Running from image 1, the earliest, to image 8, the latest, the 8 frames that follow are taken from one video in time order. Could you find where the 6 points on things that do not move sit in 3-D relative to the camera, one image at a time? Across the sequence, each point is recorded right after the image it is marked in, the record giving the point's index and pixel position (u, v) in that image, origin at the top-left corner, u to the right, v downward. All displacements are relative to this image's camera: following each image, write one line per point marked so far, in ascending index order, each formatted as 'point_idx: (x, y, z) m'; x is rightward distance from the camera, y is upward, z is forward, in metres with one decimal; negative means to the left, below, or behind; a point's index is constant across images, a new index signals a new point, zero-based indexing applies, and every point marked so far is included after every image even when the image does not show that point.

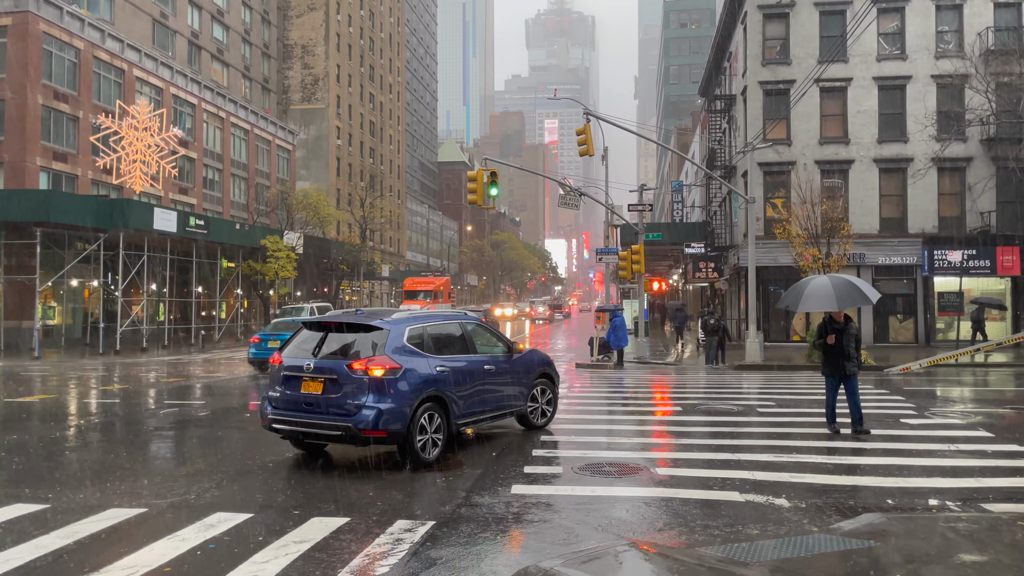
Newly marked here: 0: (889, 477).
0: (+4.2, -2.1, +7.7) m
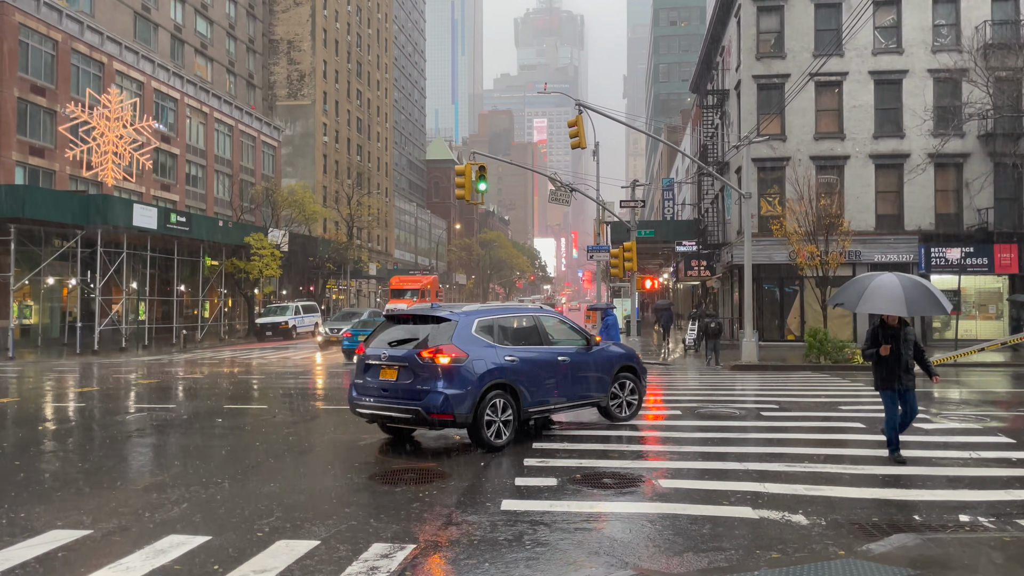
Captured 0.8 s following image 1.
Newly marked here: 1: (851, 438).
0: (+4.1, -2.1, +7.1) m
1: (+4.8, -2.1, +9.8) m
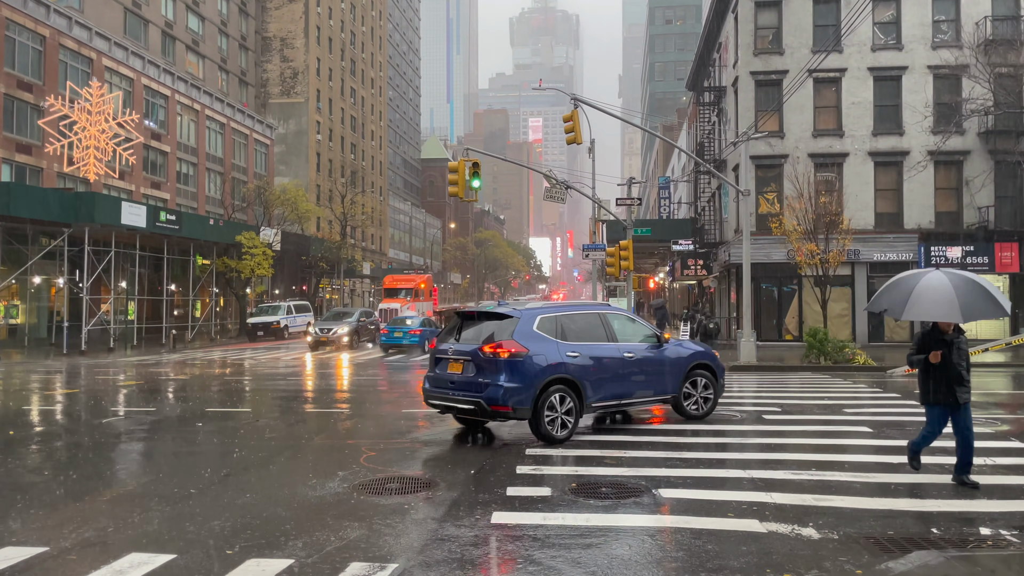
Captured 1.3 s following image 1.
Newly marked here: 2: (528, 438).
0: (+4.0, -2.0, +6.7) m
1: (+4.7, -2.1, +9.4) m
2: (+0.3, -2.1, +9.9) m
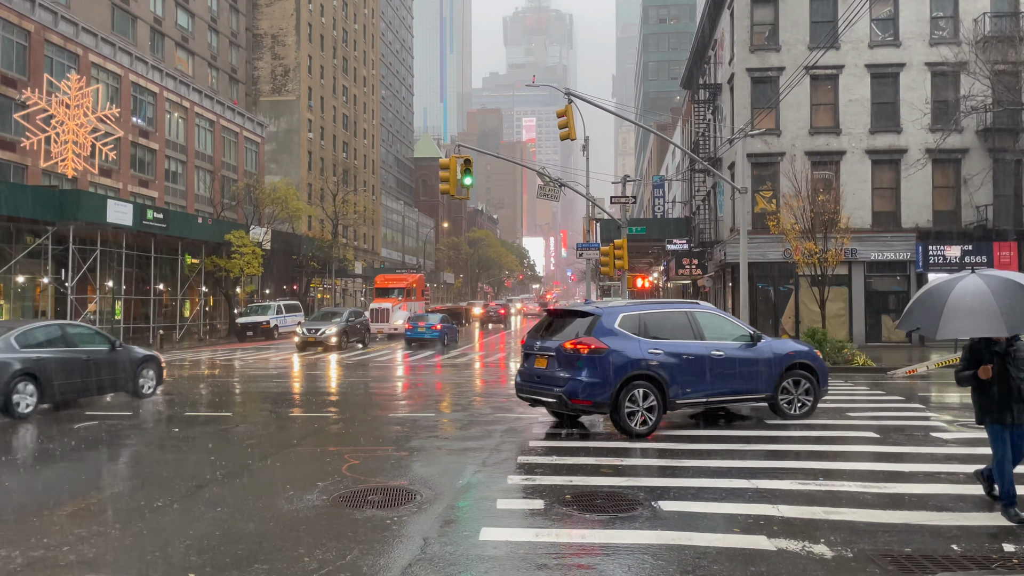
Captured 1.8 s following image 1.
0: (+3.9, -2.0, +6.3) m
1: (+4.5, -2.1, +9.0) m
2: (+0.2, -2.1, +9.5) m
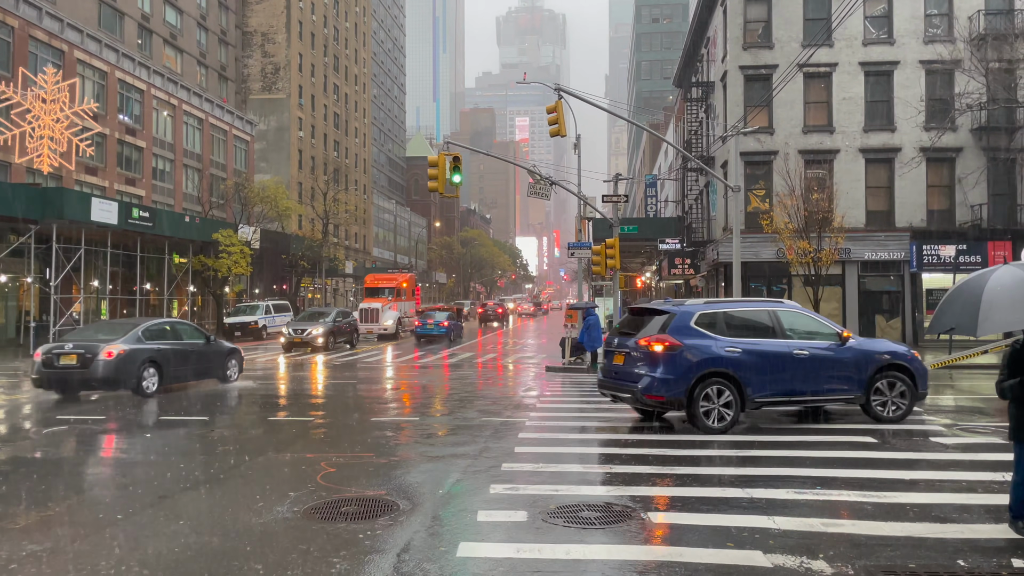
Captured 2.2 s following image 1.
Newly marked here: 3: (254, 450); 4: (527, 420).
0: (+3.7, -2.0, +6.0) m
1: (+4.3, -2.1, +8.7) m
2: (0.0, -2.1, +9.1) m
3: (-3.5, -2.2, +9.5) m
4: (+0.3, -2.2, +11.7) m
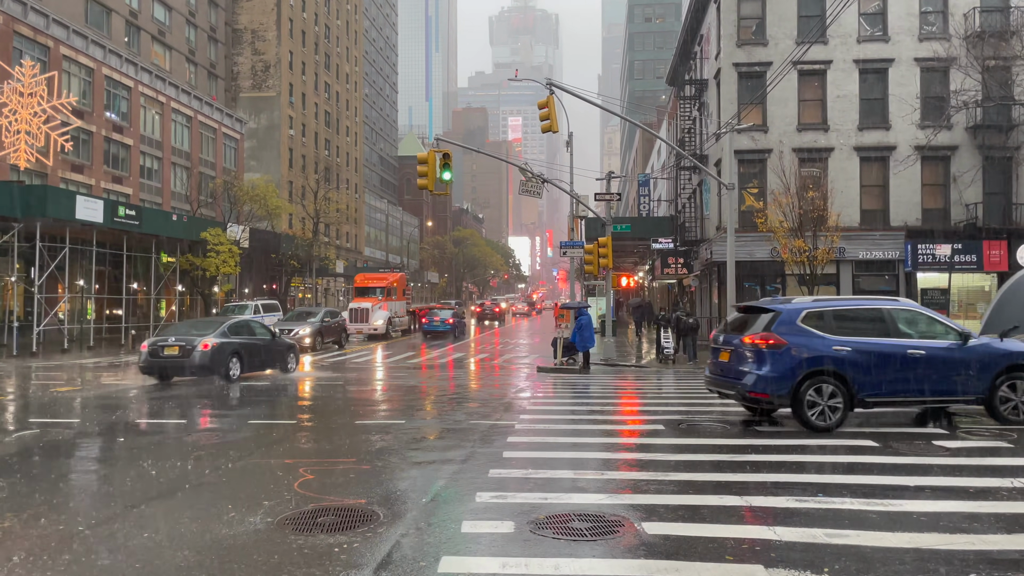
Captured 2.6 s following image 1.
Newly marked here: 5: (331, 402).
0: (+3.6, -2.0, +5.7) m
1: (+4.2, -2.0, +8.4) m
2: (-0.1, -2.1, +8.8) m
3: (-3.6, -2.2, +9.1) m
4: (+0.1, -2.2, +11.4) m
5: (-4.2, -2.6, +16.1) m
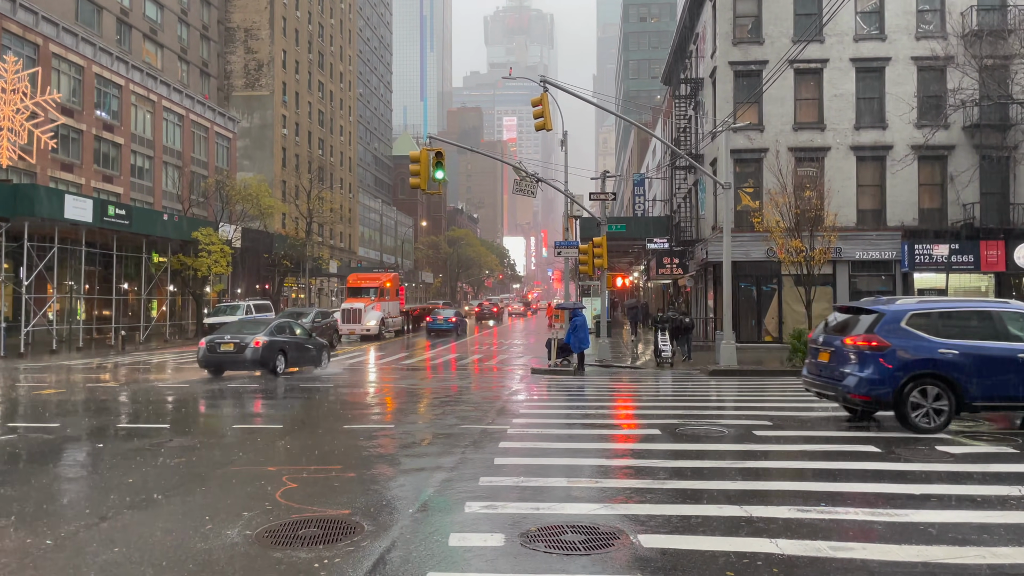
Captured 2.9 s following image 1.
0: (+3.5, -2.0, +5.5) m
1: (+4.1, -2.1, +8.2) m
2: (-0.2, -2.1, +8.5) m
3: (-3.7, -2.2, +8.8) m
4: (0.0, -2.2, +11.1) m
5: (-4.3, -2.6, +15.8) m
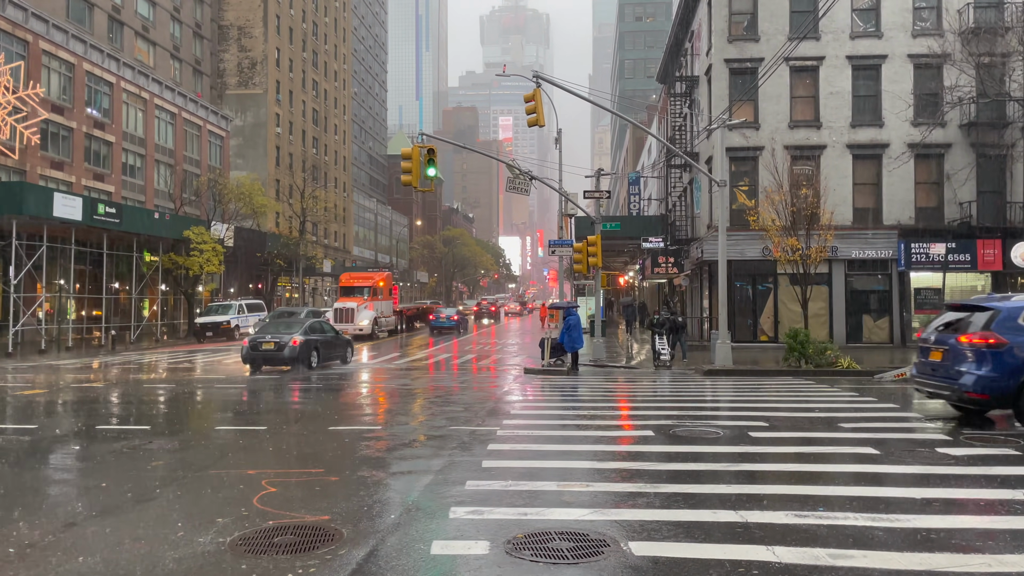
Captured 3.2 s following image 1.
0: (+3.4, -2.0, +5.2) m
1: (+4.0, -2.0, +7.9) m
2: (-0.4, -2.1, +8.2) m
3: (-3.9, -2.1, +8.5) m
4: (-0.2, -2.2, +10.9) m
5: (-4.5, -2.6, +15.5) m
